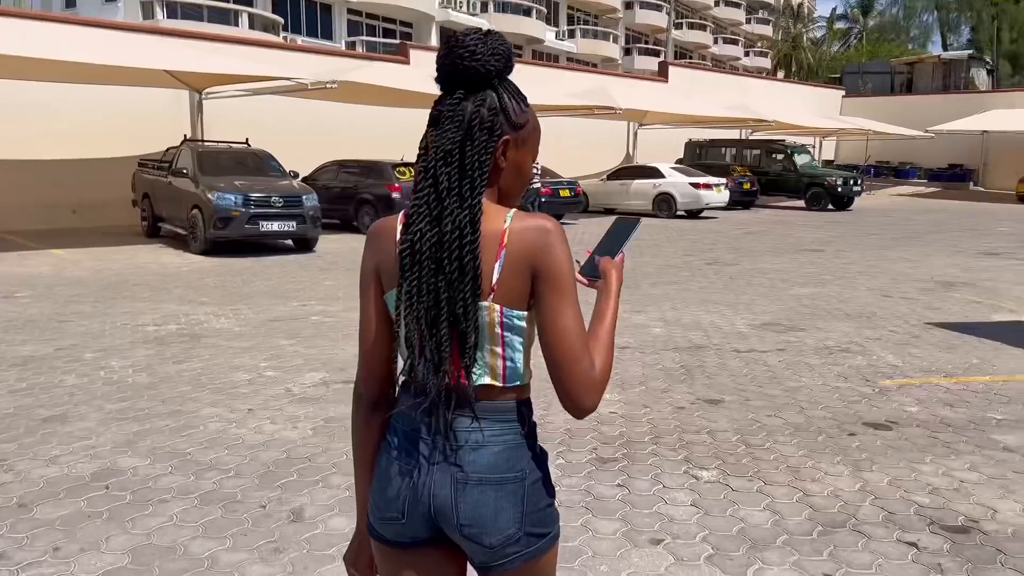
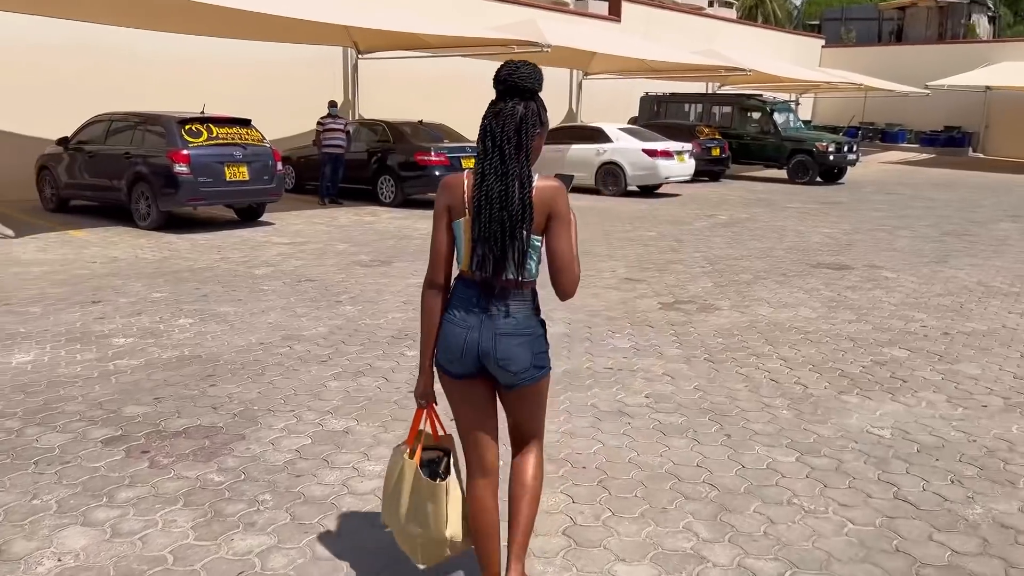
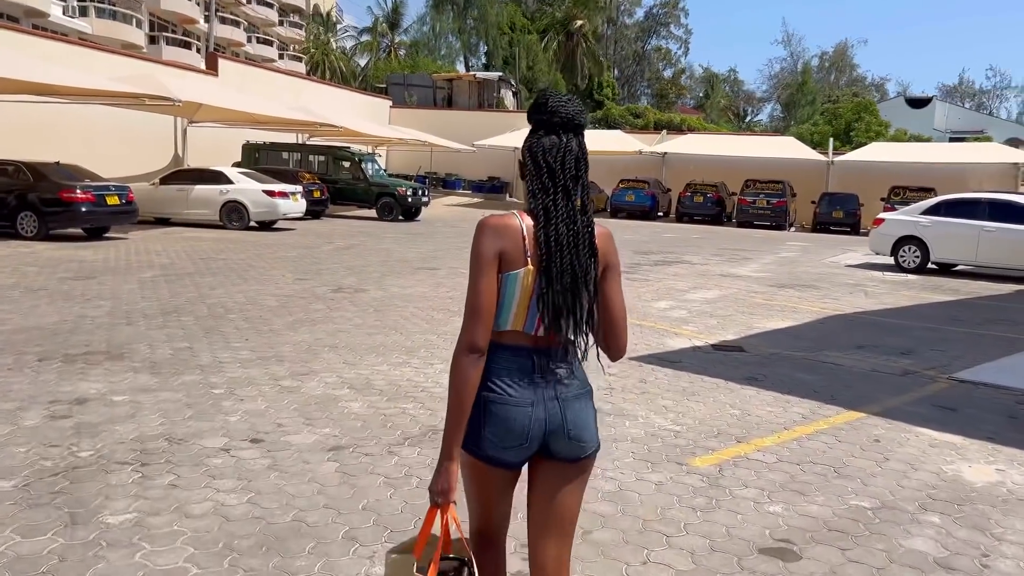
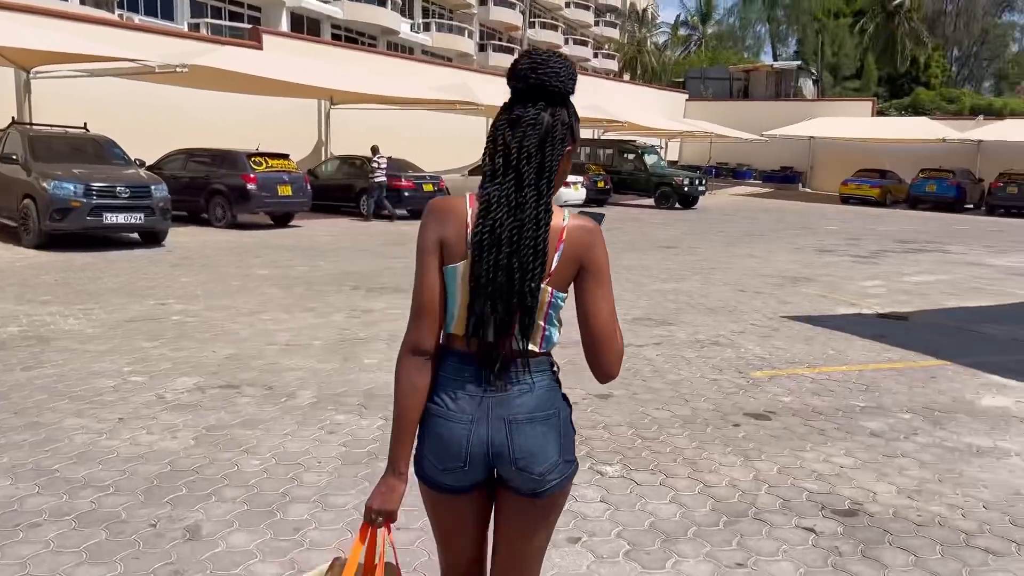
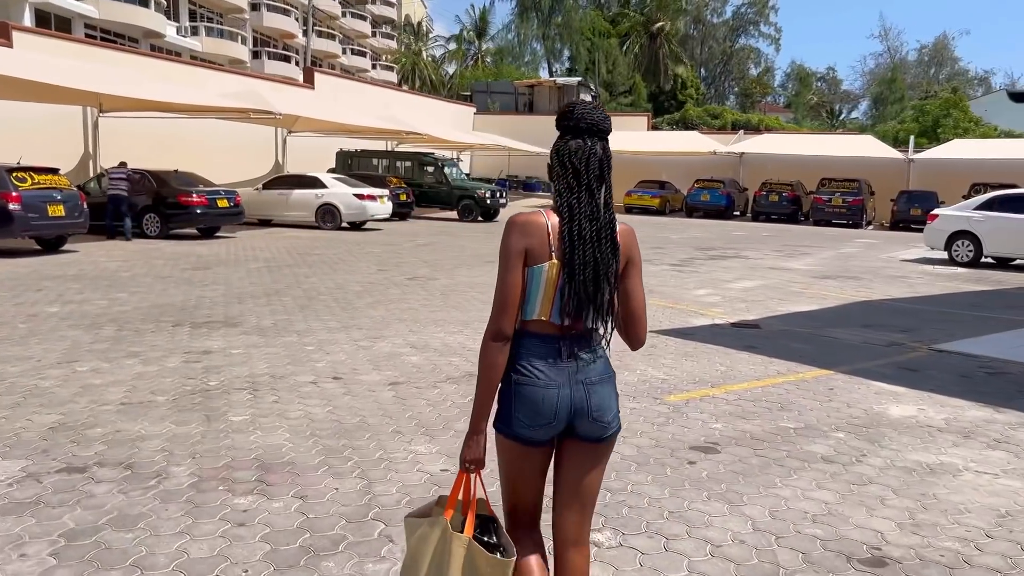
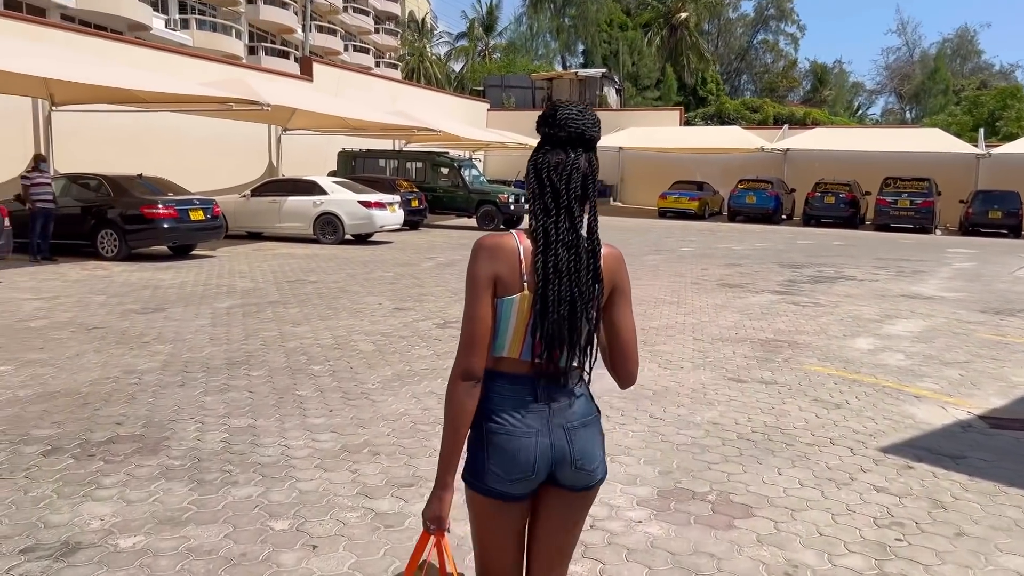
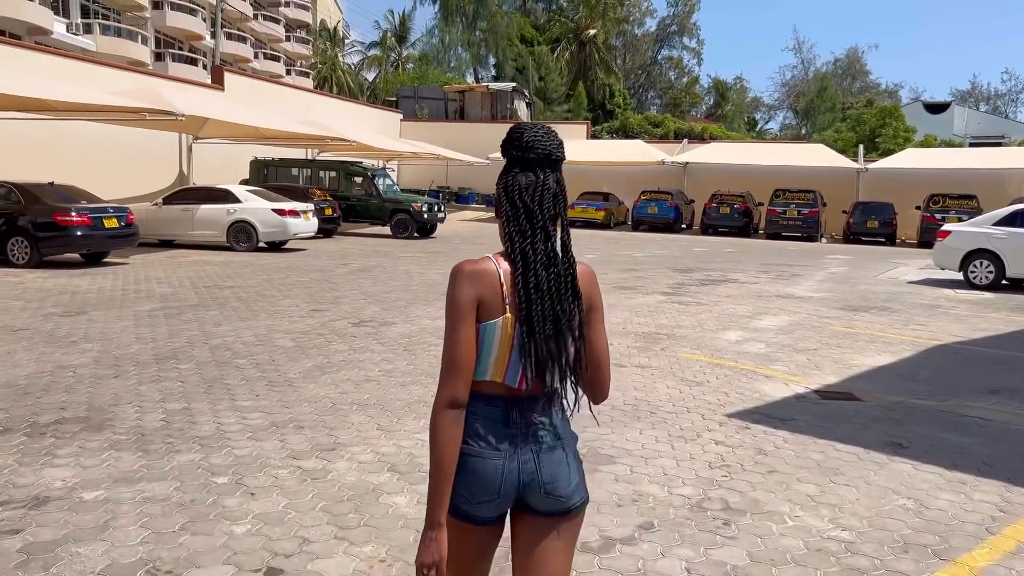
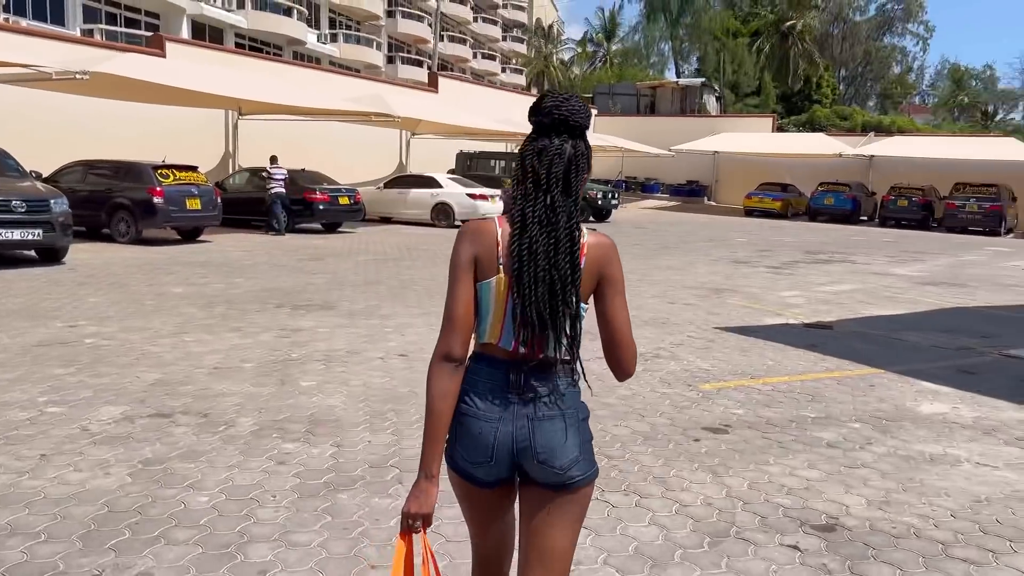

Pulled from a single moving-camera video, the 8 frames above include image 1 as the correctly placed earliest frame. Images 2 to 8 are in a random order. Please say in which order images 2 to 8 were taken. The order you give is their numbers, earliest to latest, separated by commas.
4, 8, 5, 3, 7, 6, 2
